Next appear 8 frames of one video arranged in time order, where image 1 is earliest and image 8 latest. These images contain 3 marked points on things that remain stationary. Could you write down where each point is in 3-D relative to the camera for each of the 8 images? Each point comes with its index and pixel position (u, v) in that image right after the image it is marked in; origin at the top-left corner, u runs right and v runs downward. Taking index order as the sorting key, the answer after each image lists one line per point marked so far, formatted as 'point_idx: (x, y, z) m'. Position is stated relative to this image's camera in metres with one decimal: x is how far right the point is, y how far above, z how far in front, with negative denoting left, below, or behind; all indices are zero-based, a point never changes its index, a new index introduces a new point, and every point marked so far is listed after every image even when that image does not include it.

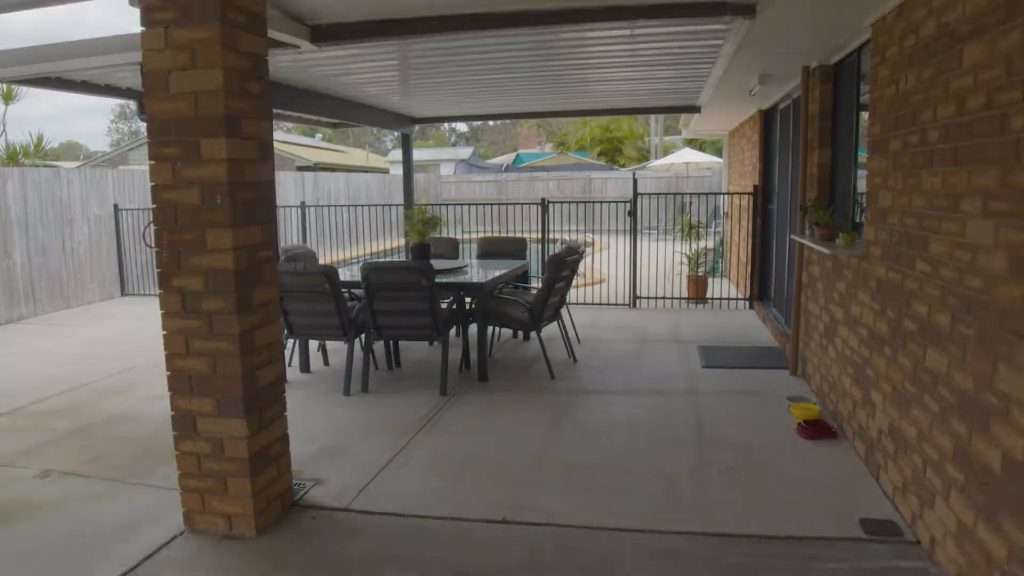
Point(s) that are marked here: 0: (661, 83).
0: (+1.4, +1.8, +6.1) m
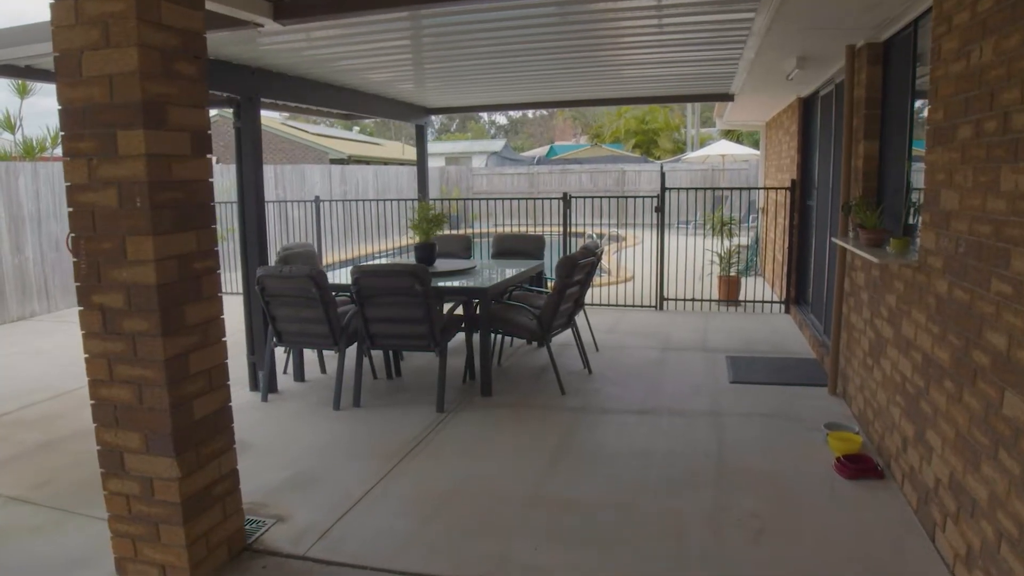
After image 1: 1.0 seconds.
0: (+1.5, +1.8, +5.6) m
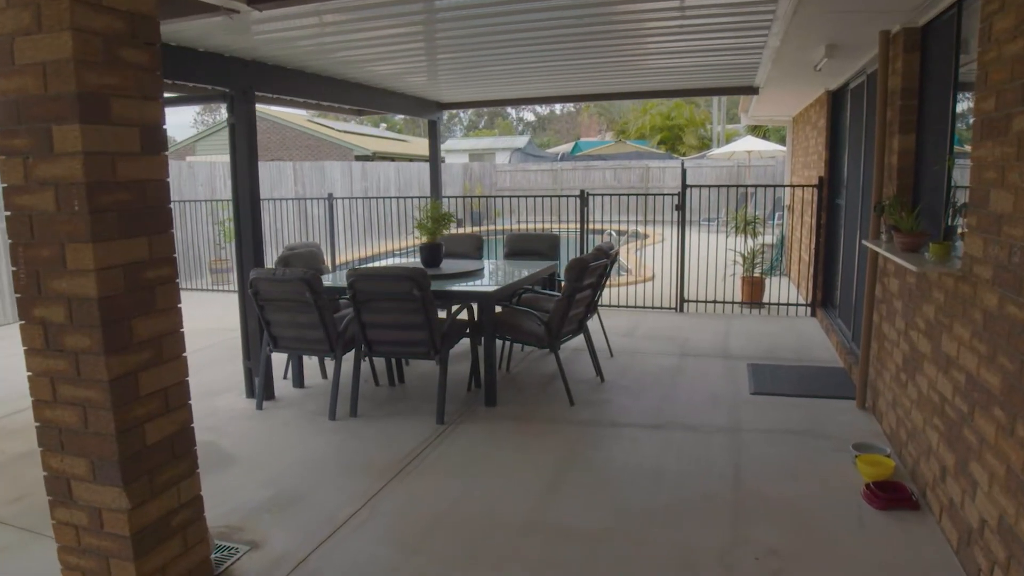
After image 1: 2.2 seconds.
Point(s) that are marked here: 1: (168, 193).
0: (+1.6, +1.8, +5.3) m
1: (-1.0, +0.3, +2.0) m
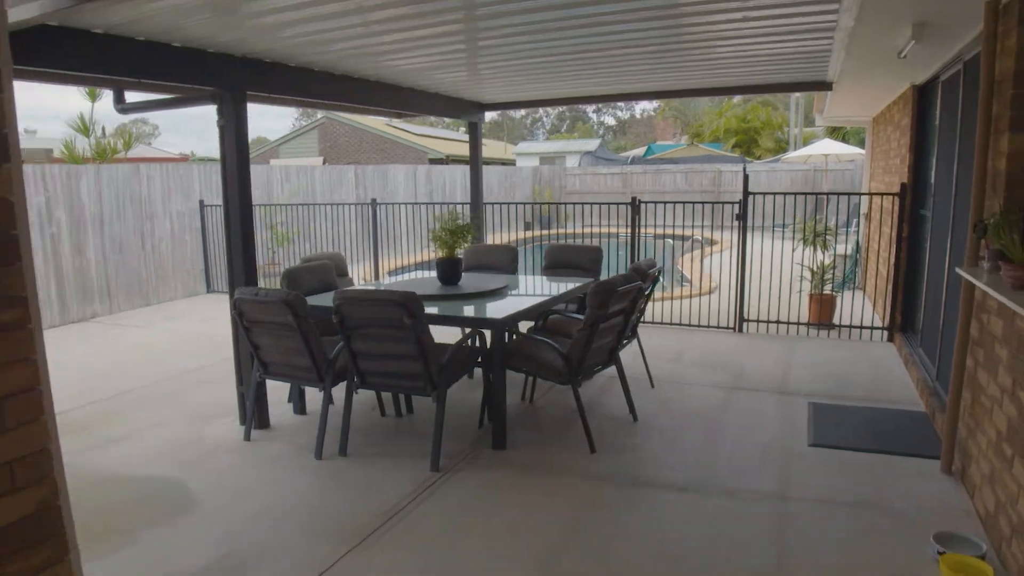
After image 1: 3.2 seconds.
0: (+1.8, +1.6, +4.6) m
1: (-1.1, +0.2, +1.5) m
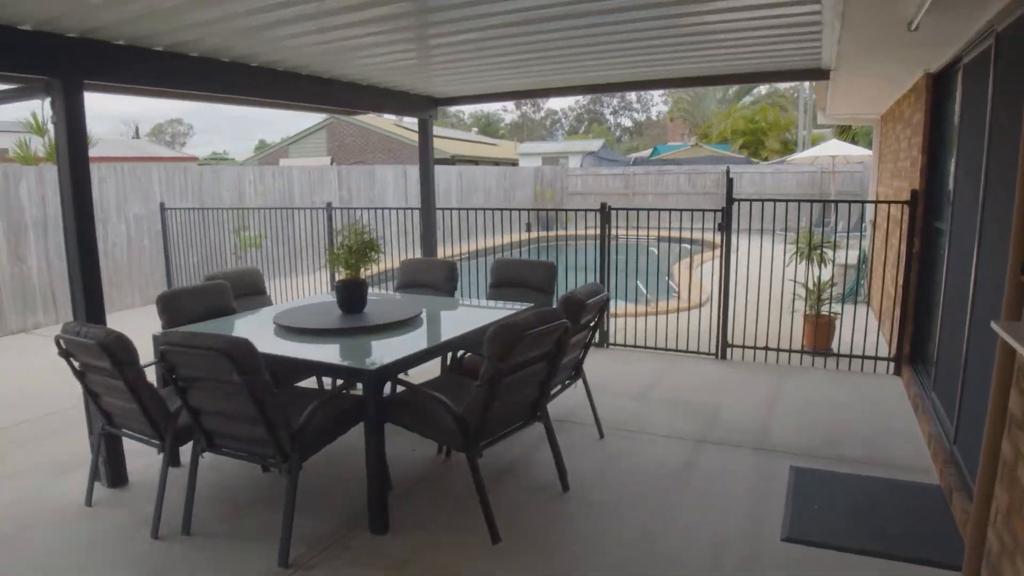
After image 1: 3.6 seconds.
0: (+1.3, +1.4, +3.7) m
1: (-1.6, 0.0, +0.7) m
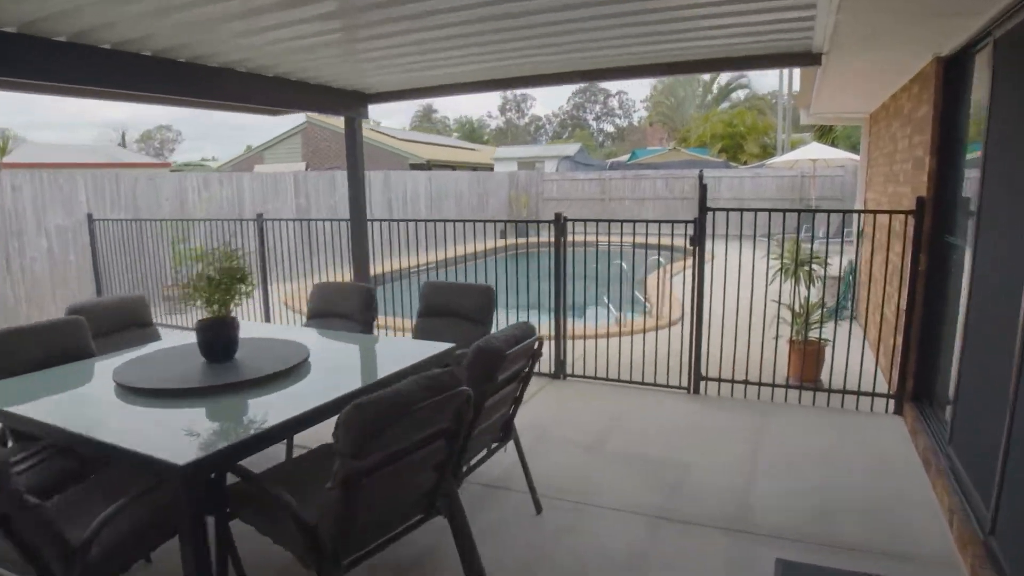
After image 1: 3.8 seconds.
0: (+1.0, +1.3, +3.0) m
1: (-1.8, -0.1, -0.1) m
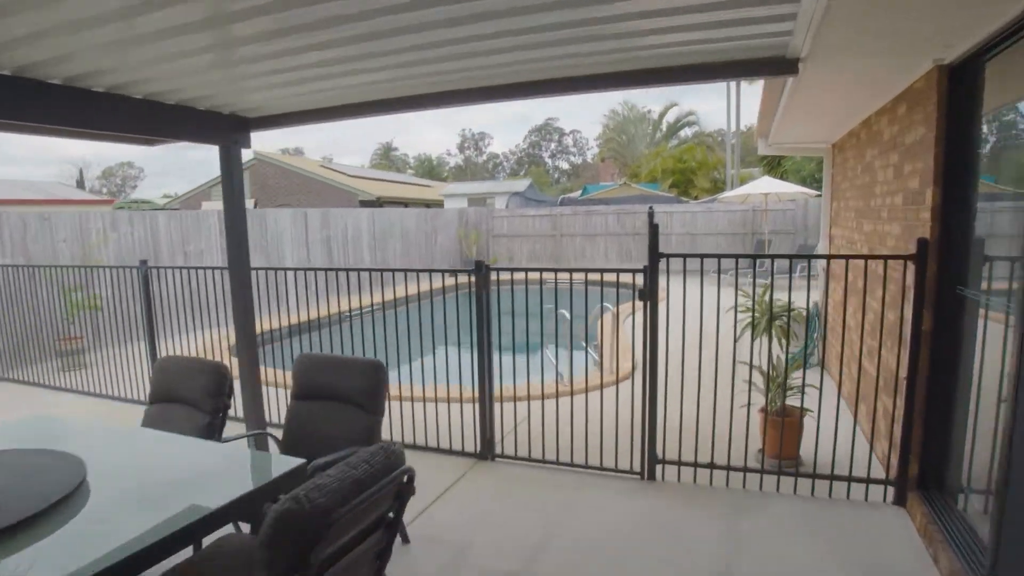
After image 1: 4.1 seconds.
0: (+0.6, +1.0, +2.3) m
1: (-2.0, -0.3, -1.1) m
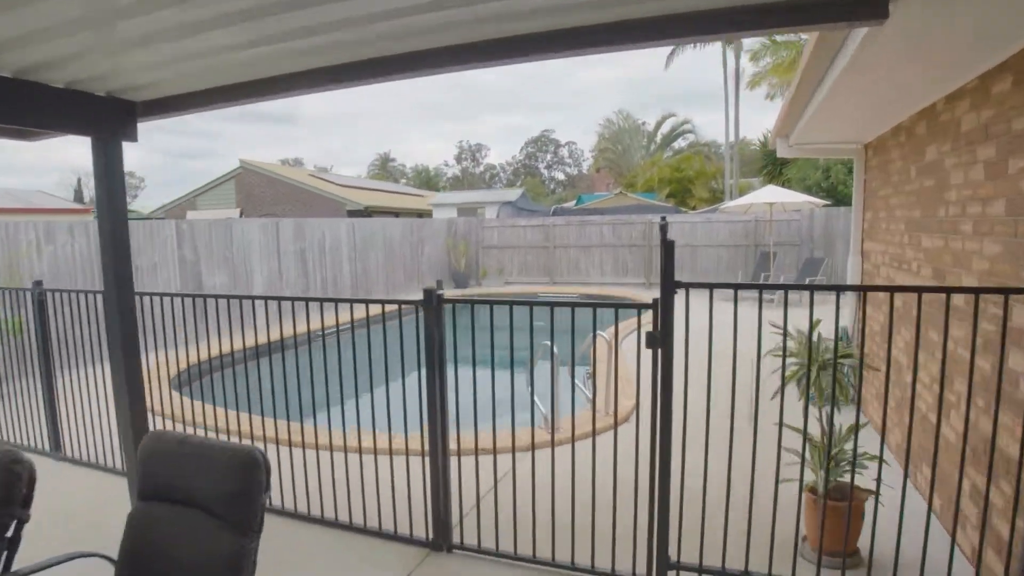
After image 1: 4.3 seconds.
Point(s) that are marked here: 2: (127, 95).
0: (+0.4, +0.9, +1.3) m
1: (-2.1, -0.3, -2.1) m
2: (-1.7, +1.0, +3.1) m
